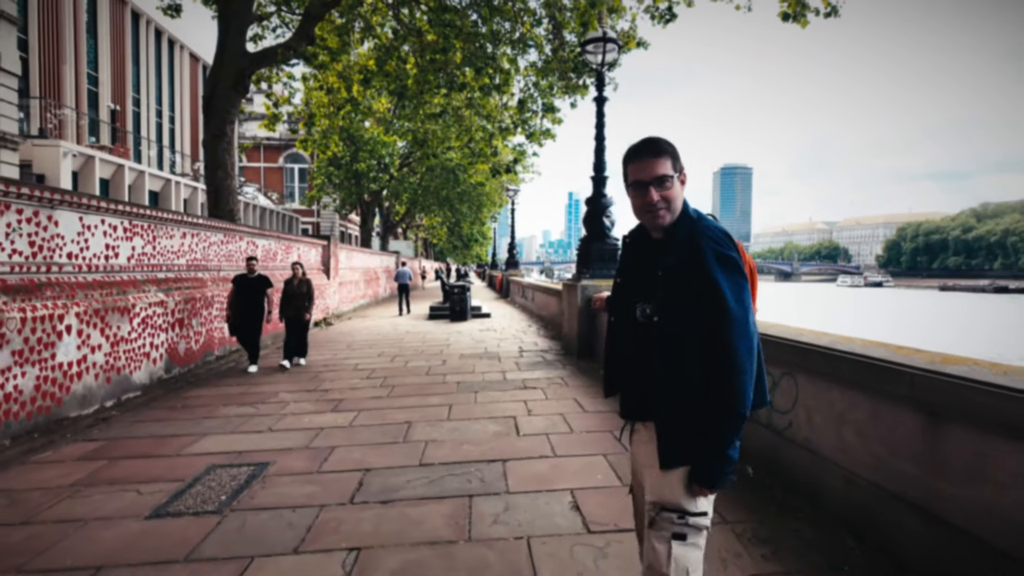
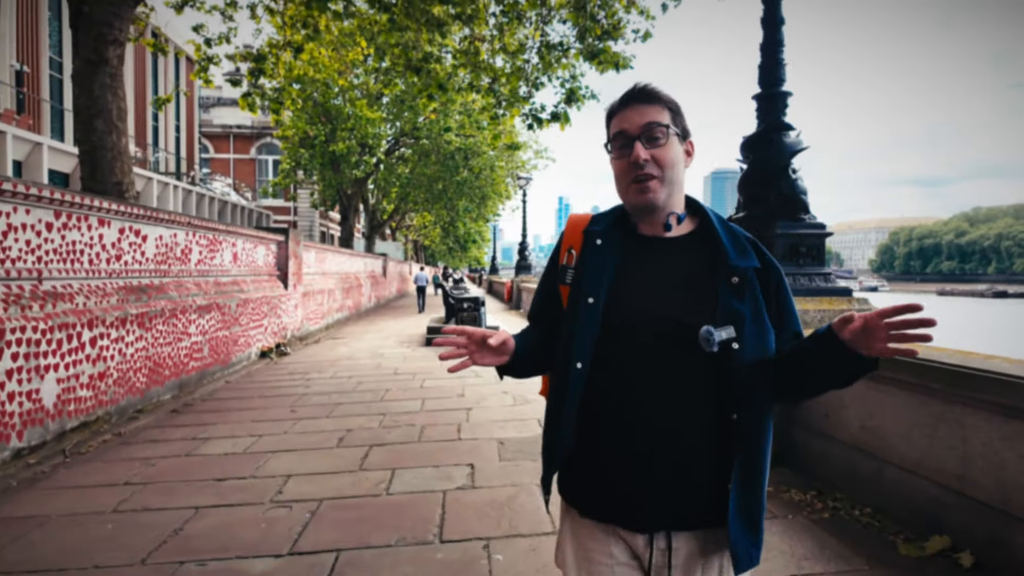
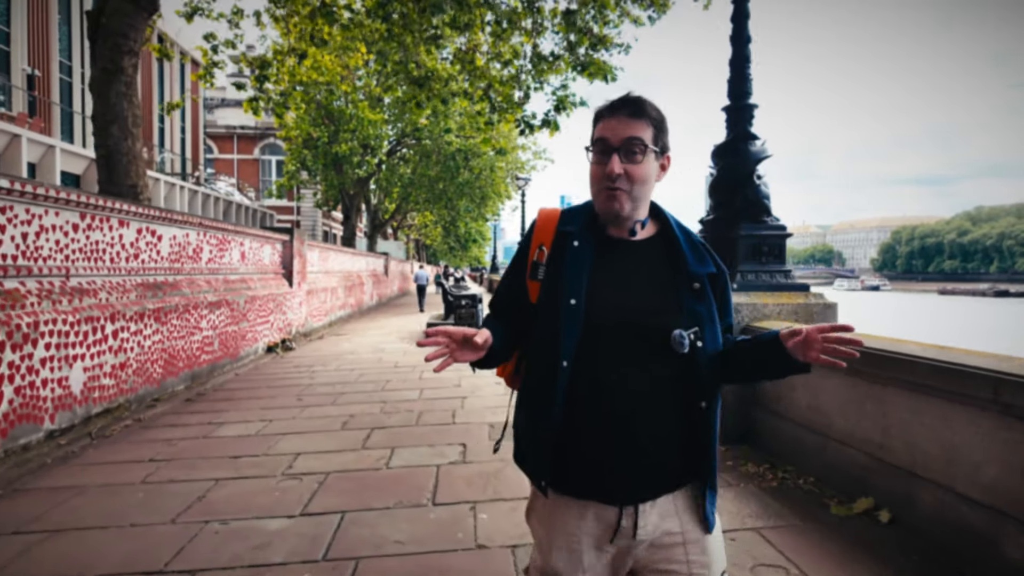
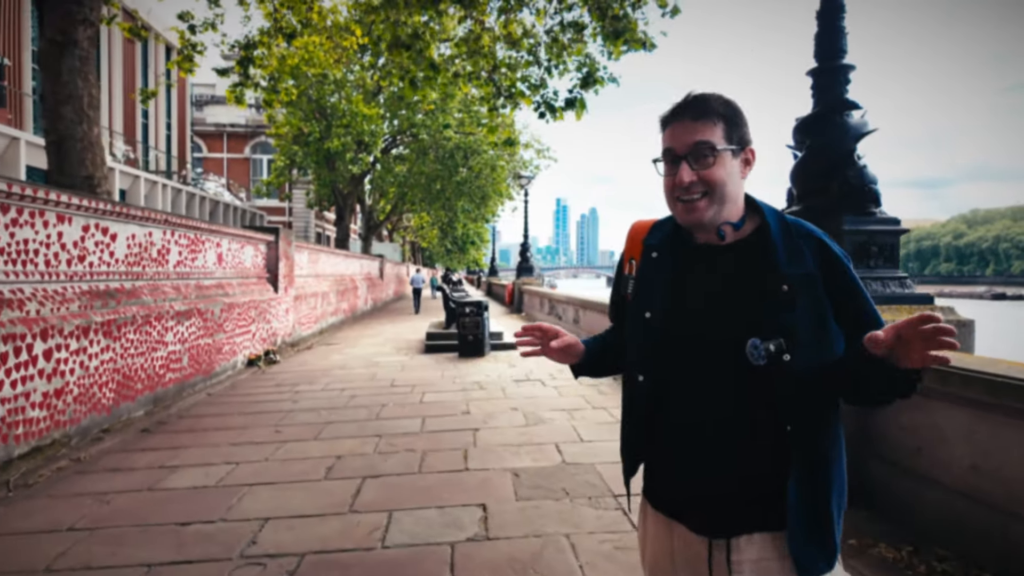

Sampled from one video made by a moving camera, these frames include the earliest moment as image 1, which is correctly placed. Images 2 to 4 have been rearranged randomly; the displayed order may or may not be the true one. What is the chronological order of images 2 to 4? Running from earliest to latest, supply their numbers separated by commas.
3, 2, 4
